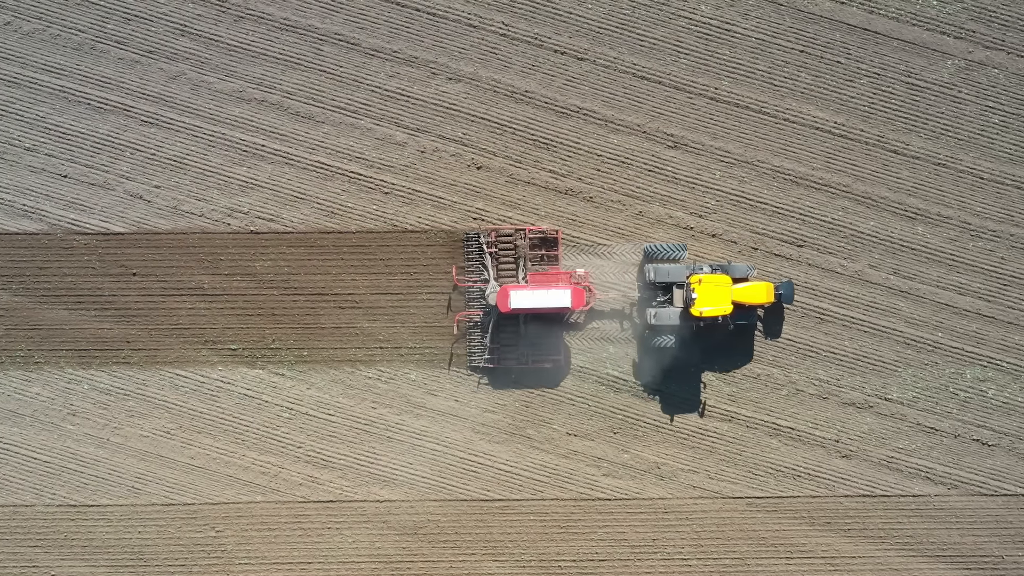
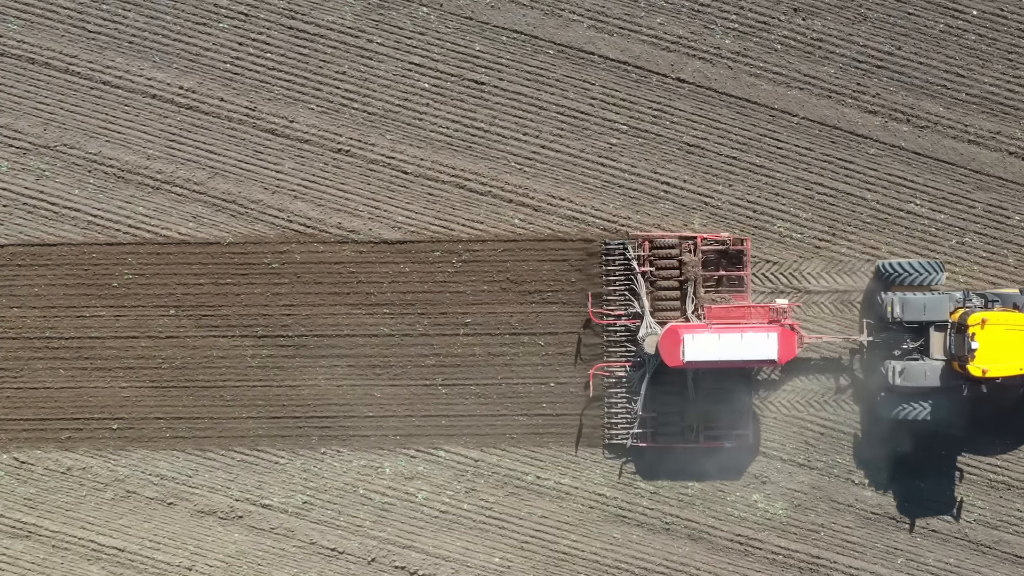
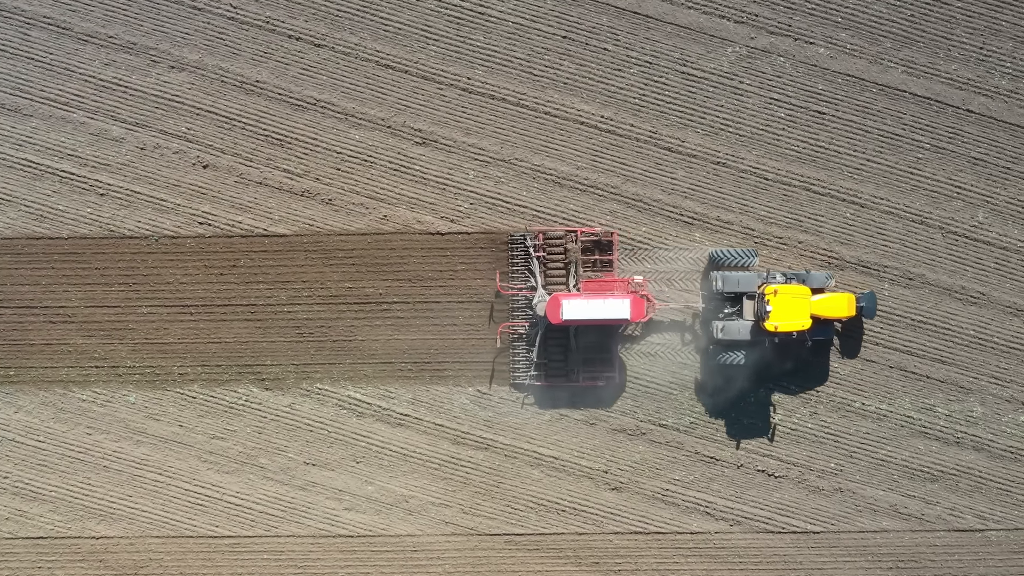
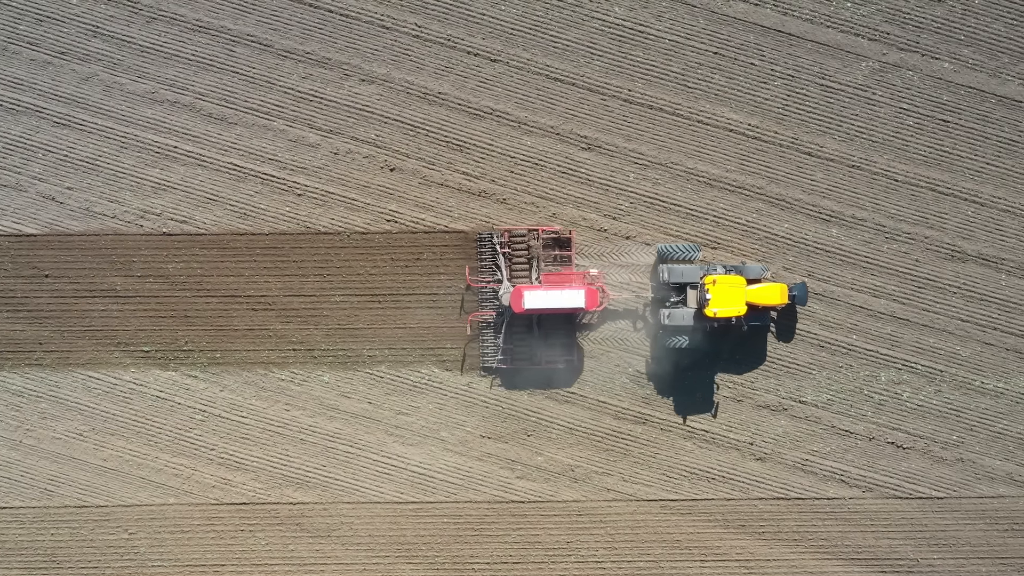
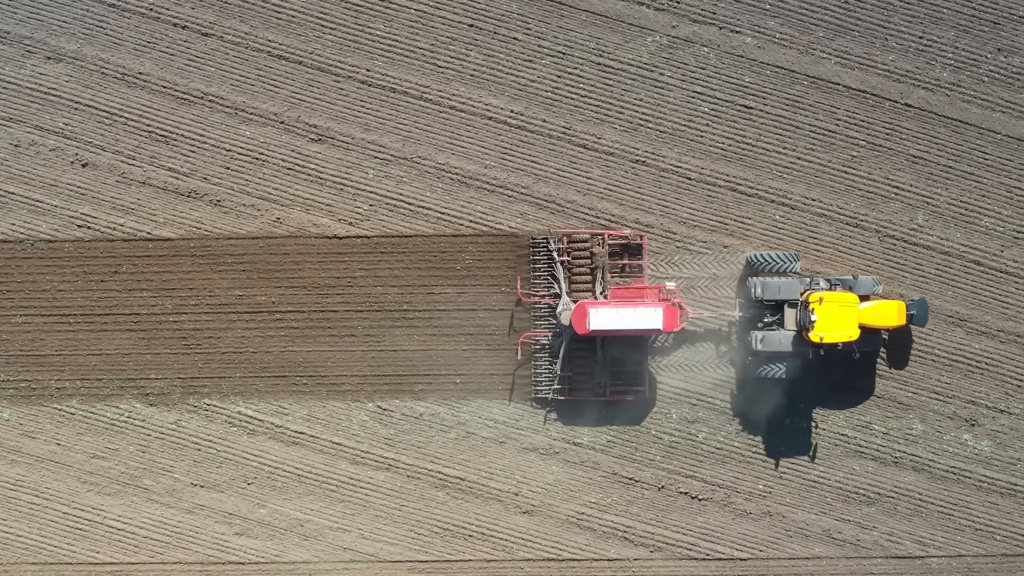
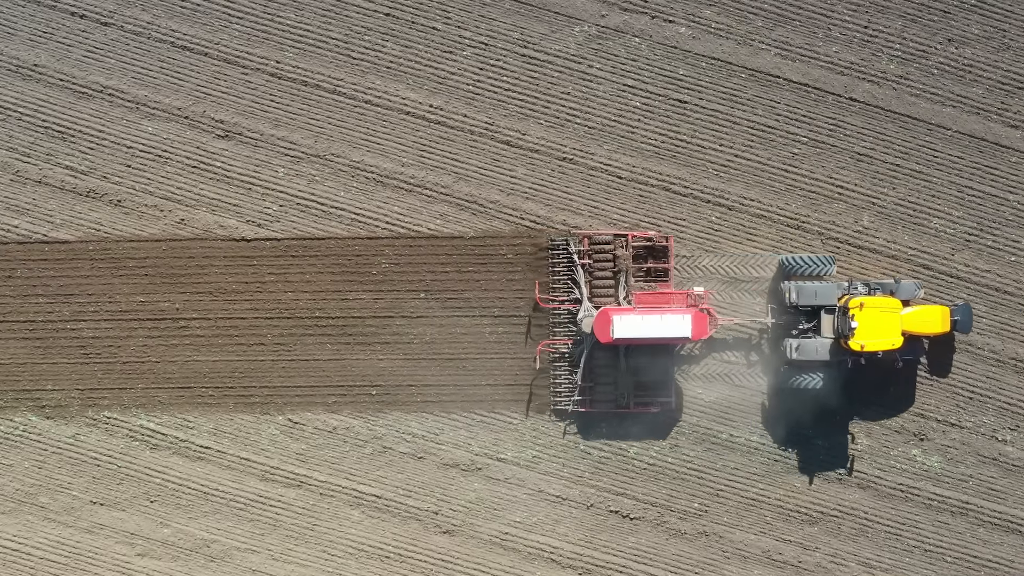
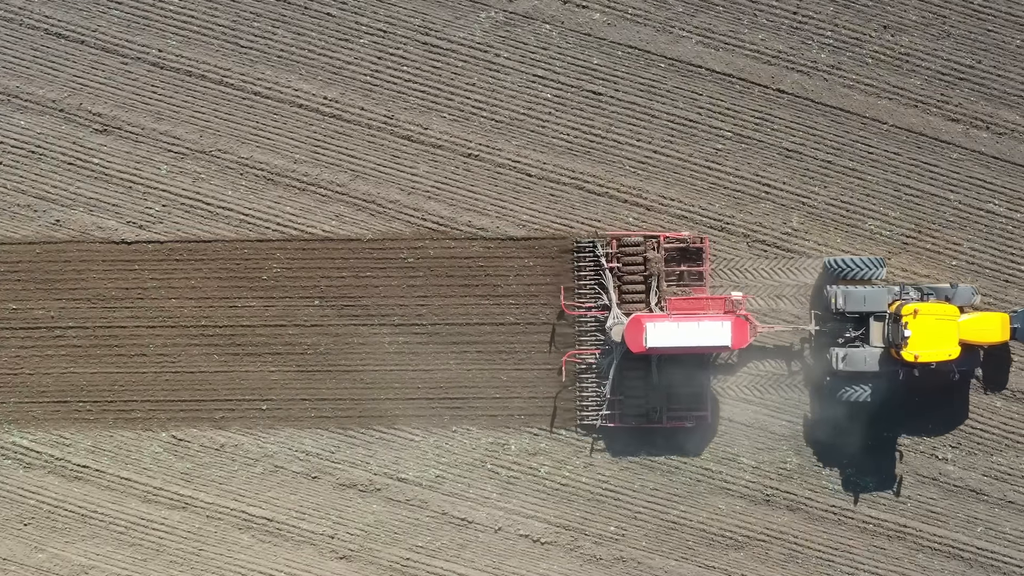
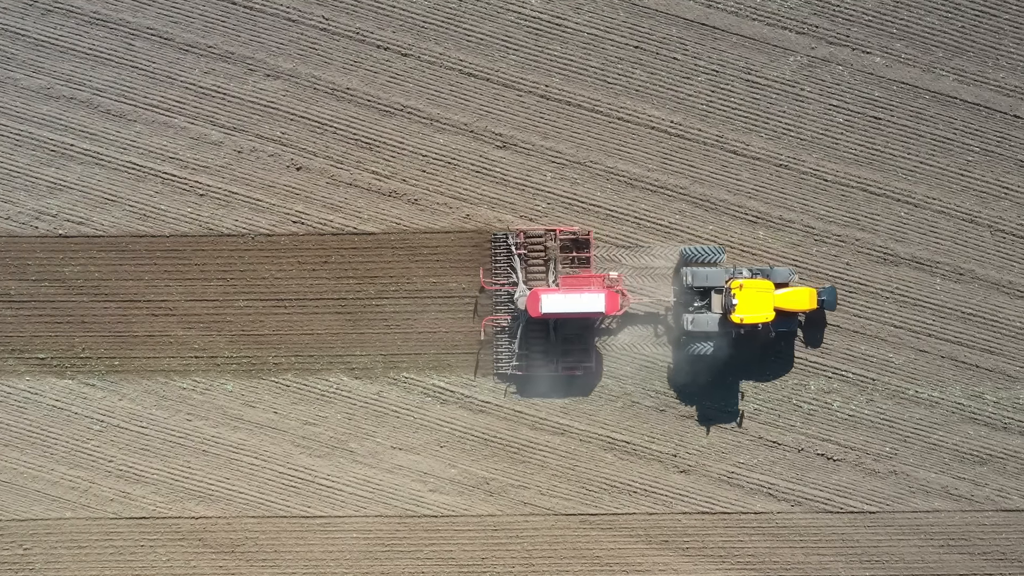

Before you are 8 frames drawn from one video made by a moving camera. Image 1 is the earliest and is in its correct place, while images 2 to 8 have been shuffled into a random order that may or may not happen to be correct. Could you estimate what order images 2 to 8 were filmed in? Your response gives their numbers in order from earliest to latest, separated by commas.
4, 8, 3, 5, 6, 7, 2
